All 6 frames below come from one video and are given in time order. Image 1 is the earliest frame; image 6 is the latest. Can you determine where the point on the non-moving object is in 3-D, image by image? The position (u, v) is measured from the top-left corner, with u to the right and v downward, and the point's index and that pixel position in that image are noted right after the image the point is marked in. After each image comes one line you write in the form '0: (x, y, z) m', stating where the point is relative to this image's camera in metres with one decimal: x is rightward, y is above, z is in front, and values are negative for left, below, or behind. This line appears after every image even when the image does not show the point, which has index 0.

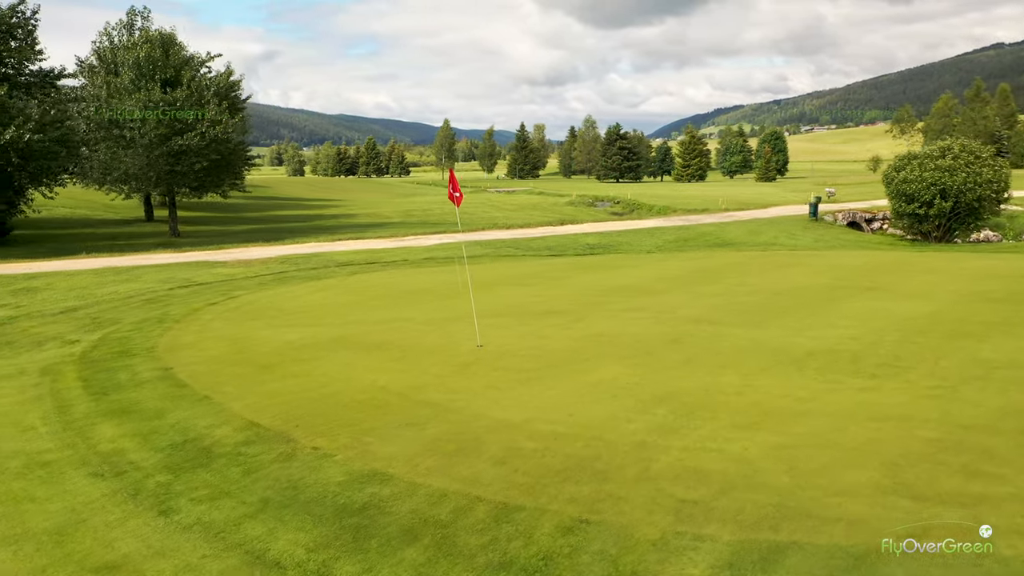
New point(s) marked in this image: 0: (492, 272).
0: (-0.4, +0.3, +17.2) m
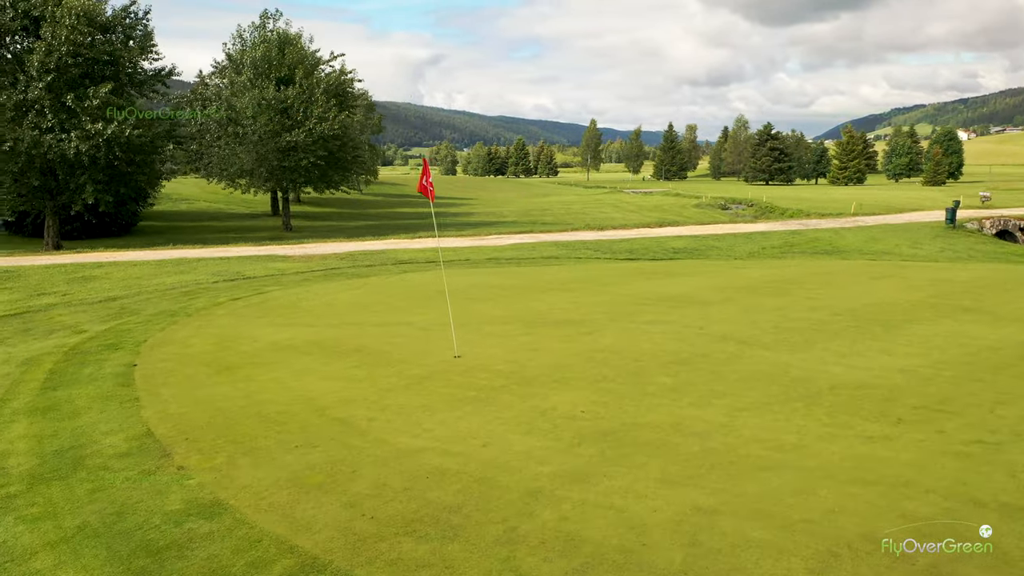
0: (+0.6, +0.3, +16.1) m
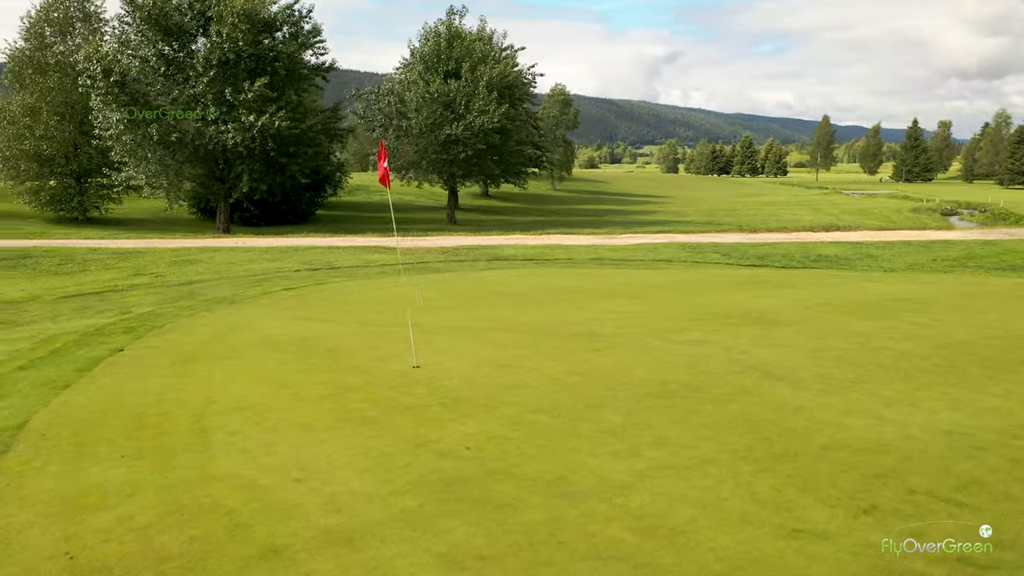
0: (+2.1, +0.2, +14.4) m
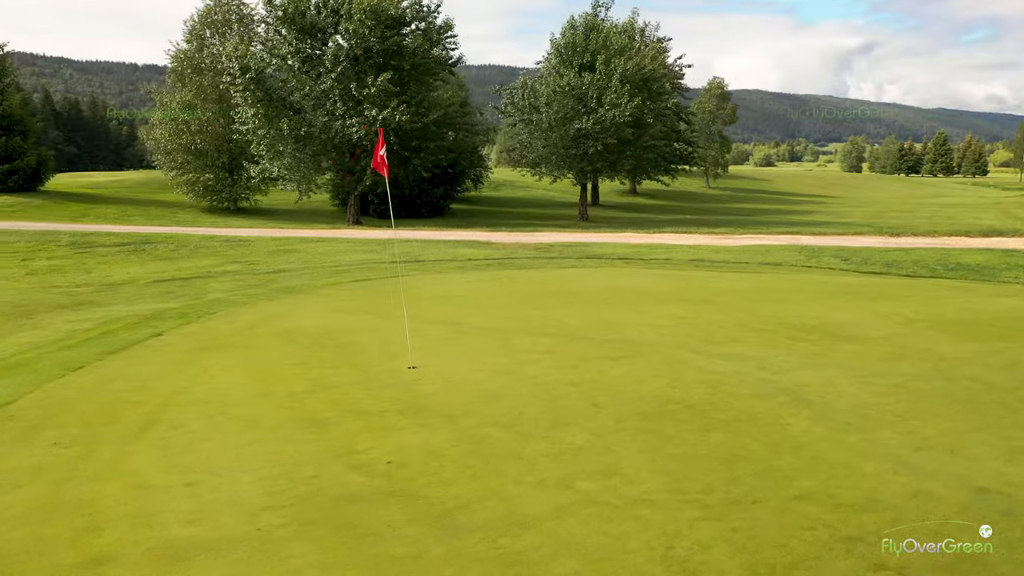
0: (+3.3, +0.1, +13.2) m
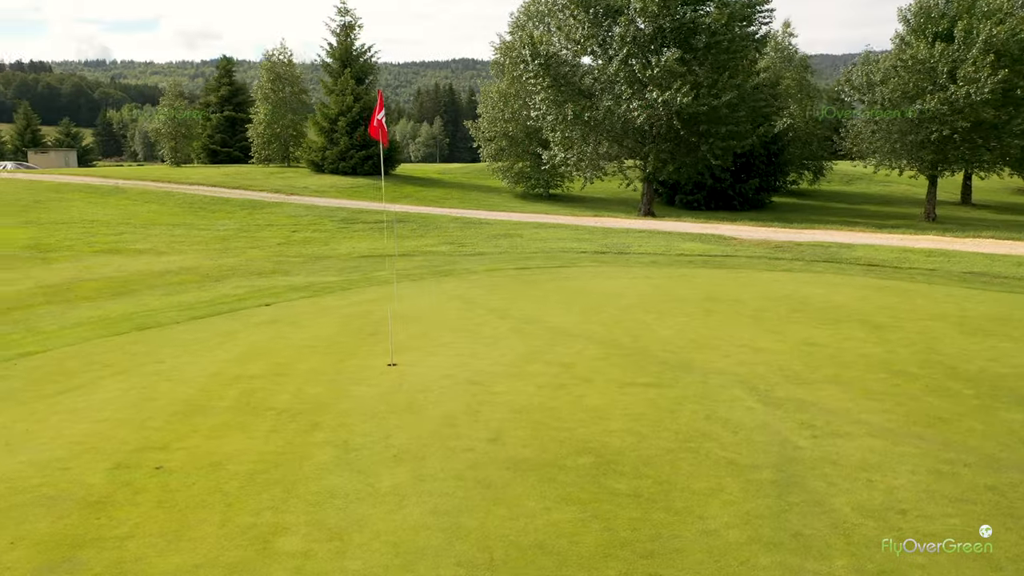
0: (+5.3, -0.2, +9.7) m
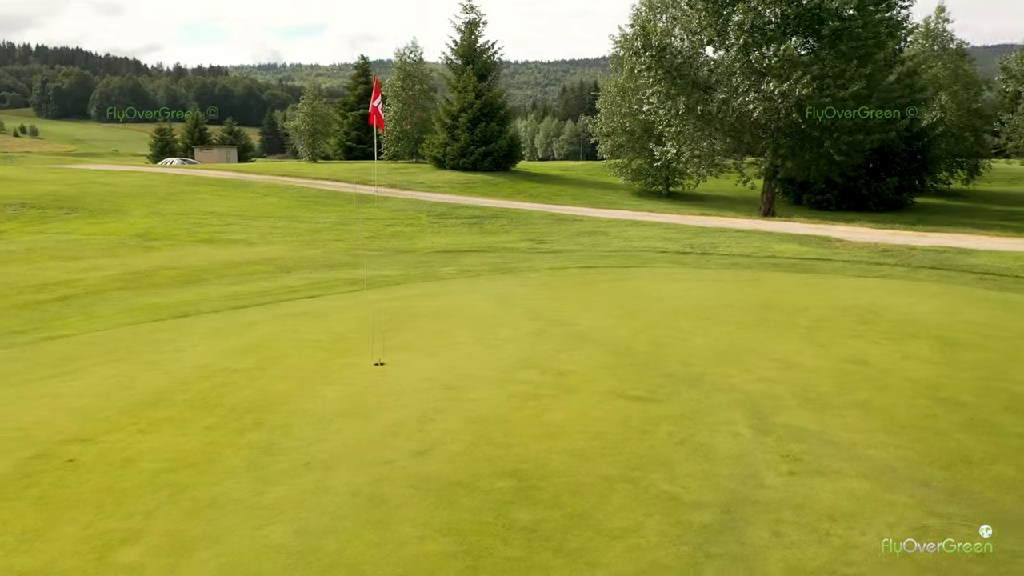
0: (+5.7, -0.3, +8.3) m
